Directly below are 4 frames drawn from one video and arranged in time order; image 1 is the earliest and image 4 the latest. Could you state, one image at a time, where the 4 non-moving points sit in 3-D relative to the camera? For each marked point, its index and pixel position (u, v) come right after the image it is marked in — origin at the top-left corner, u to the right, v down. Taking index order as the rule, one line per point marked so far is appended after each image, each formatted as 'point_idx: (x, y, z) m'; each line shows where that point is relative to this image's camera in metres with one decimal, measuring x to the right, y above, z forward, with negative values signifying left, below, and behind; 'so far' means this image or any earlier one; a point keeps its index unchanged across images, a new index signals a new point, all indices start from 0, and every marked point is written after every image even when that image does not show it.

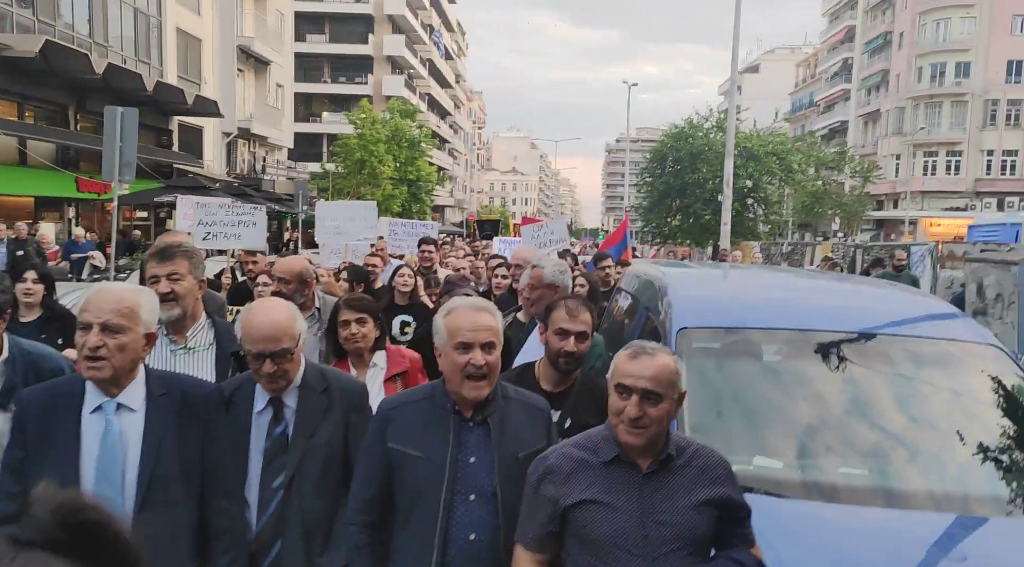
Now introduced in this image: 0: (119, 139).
0: (-4.1, +1.5, +8.8) m
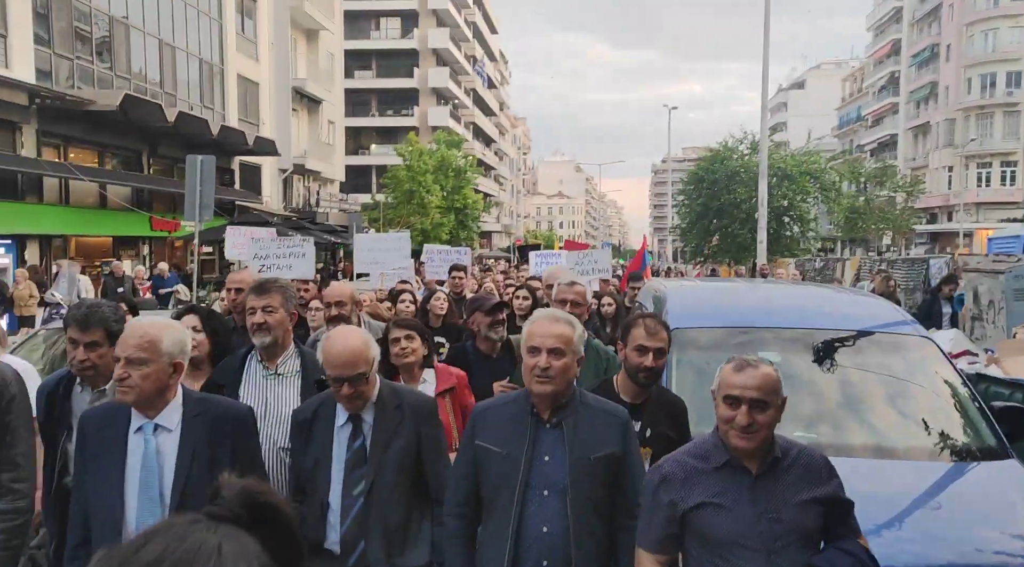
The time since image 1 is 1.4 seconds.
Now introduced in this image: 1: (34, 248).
0: (-3.7, +1.2, +9.8) m
1: (-10.1, +0.8, +17.8) m
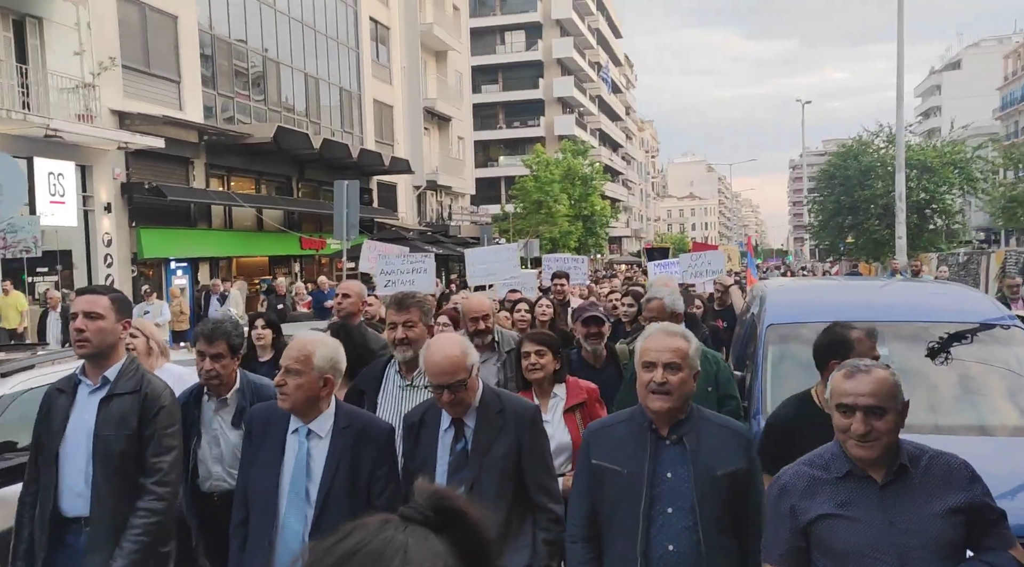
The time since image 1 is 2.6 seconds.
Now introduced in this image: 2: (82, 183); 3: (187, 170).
0: (-2.1, +1.0, +10.8) m
1: (-7.2, +0.4, +19.7) m
2: (-8.2, +1.9, +16.1) m
3: (-7.4, +2.6, +19.1) m
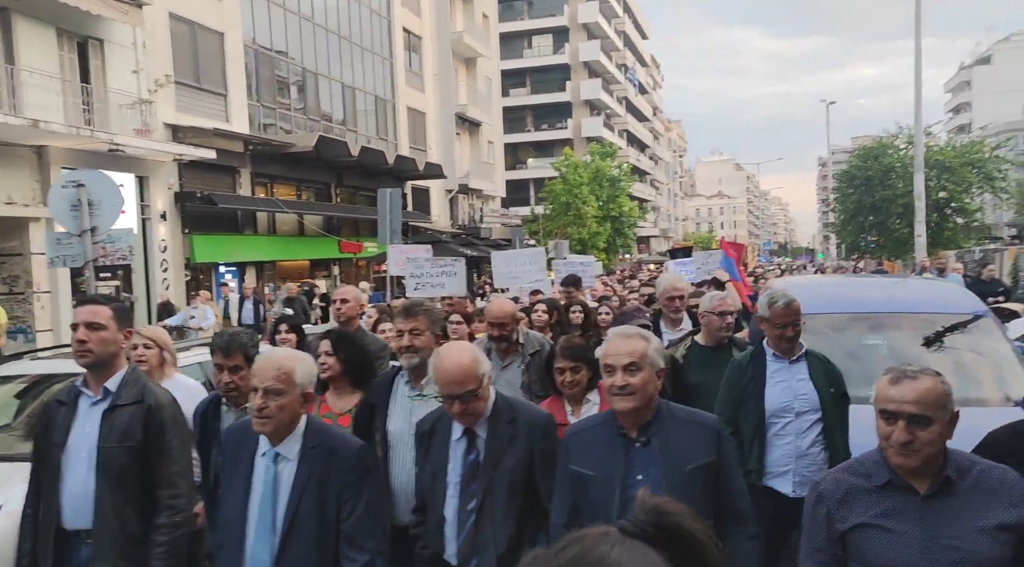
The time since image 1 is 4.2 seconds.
0: (-1.7, +1.0, +11.5) m
1: (-6.5, +0.3, +20.5) m
2: (-7.6, +1.8, +17.0) m
3: (-6.7, +2.5, +20.0) m
